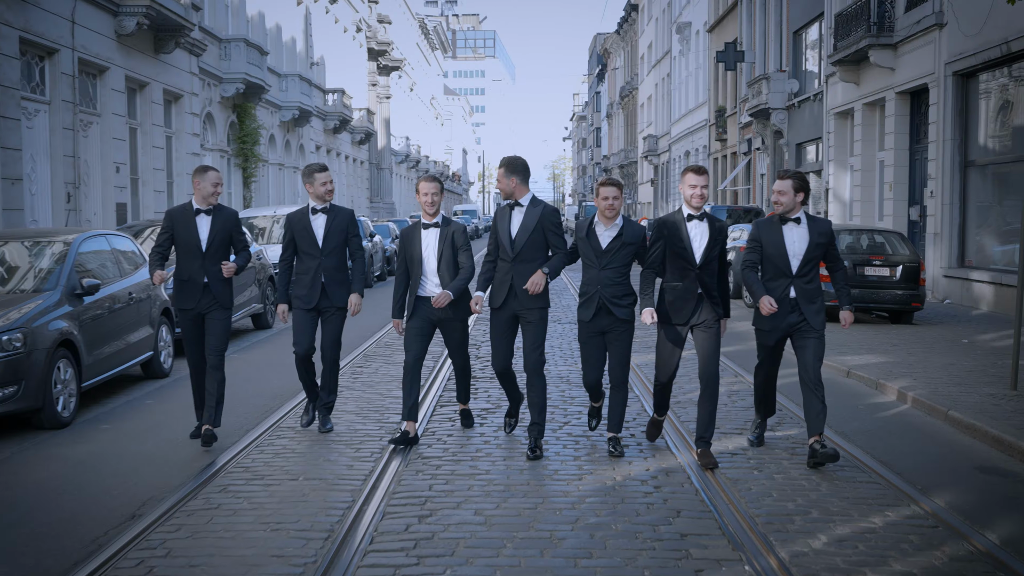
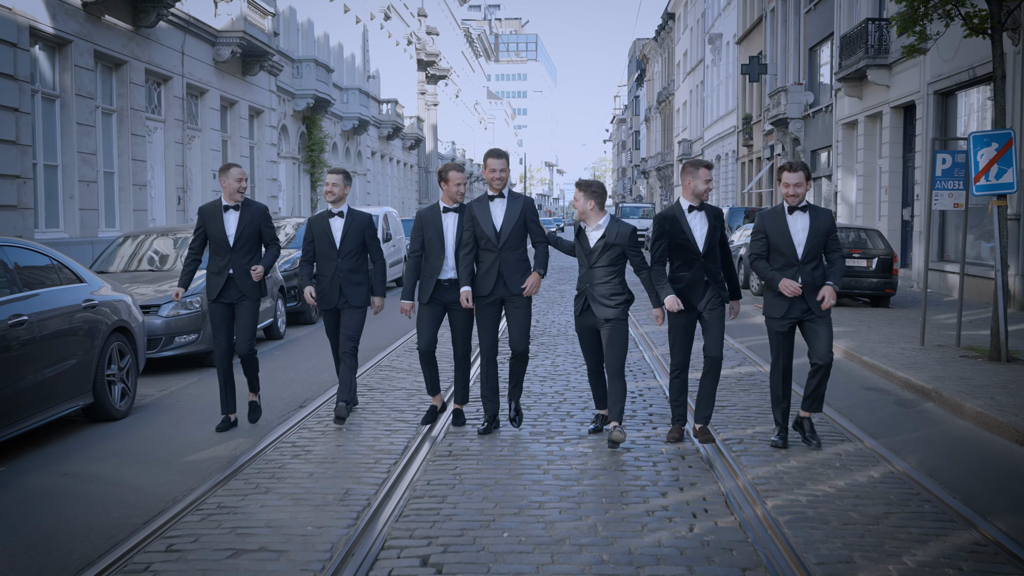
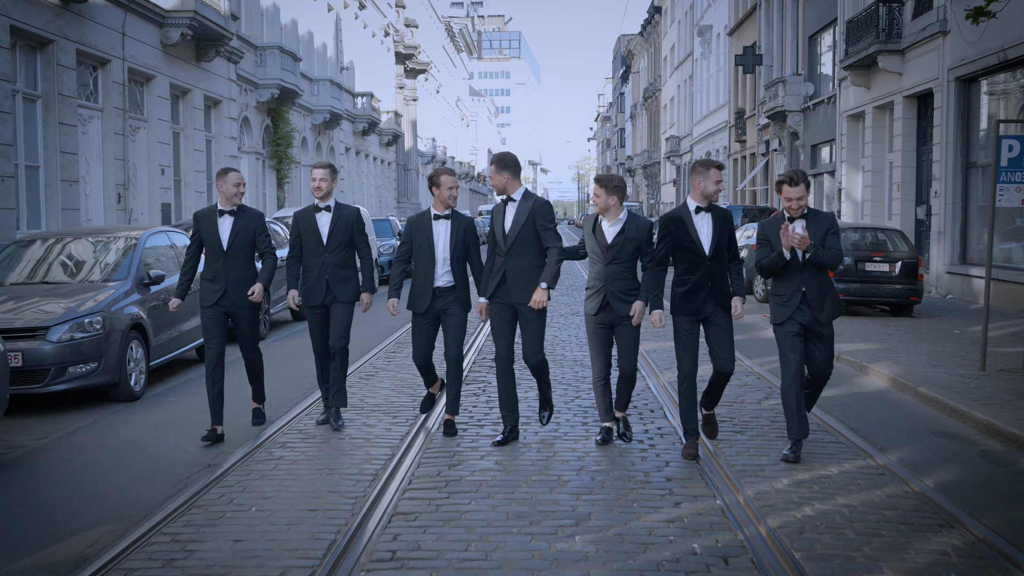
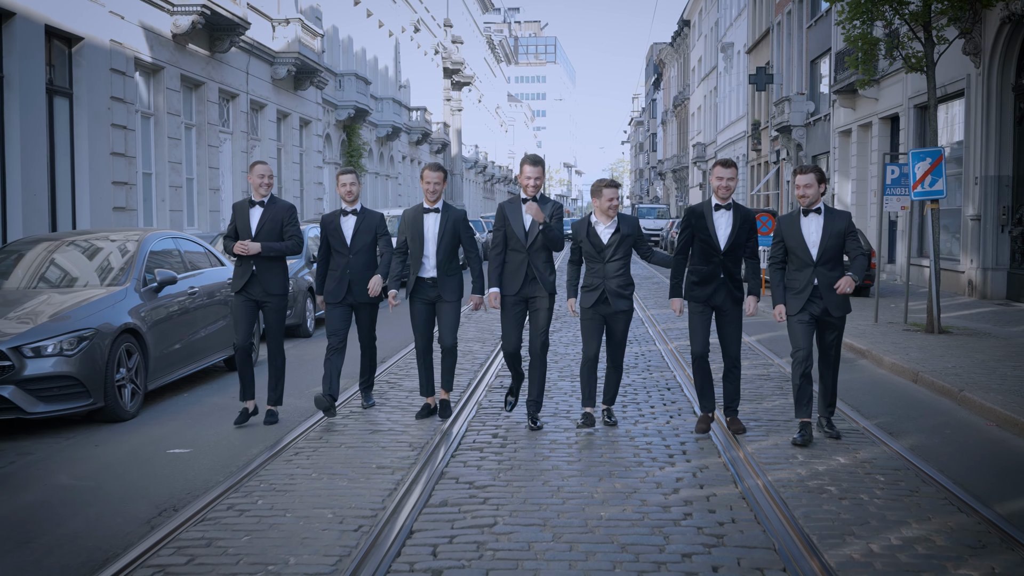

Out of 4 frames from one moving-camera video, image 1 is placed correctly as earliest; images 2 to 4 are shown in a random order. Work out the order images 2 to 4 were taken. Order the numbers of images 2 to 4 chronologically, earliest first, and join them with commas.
3, 2, 4
